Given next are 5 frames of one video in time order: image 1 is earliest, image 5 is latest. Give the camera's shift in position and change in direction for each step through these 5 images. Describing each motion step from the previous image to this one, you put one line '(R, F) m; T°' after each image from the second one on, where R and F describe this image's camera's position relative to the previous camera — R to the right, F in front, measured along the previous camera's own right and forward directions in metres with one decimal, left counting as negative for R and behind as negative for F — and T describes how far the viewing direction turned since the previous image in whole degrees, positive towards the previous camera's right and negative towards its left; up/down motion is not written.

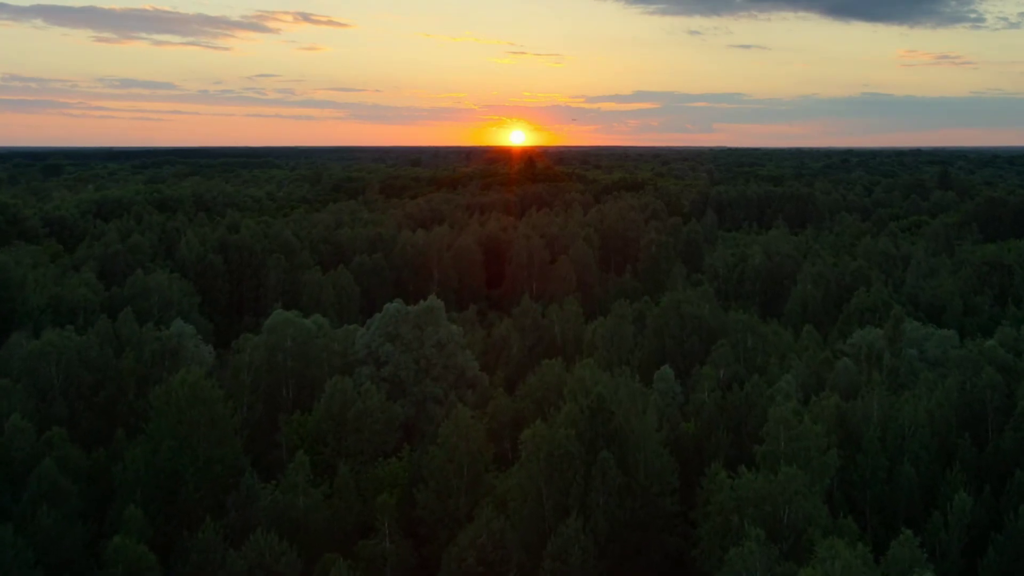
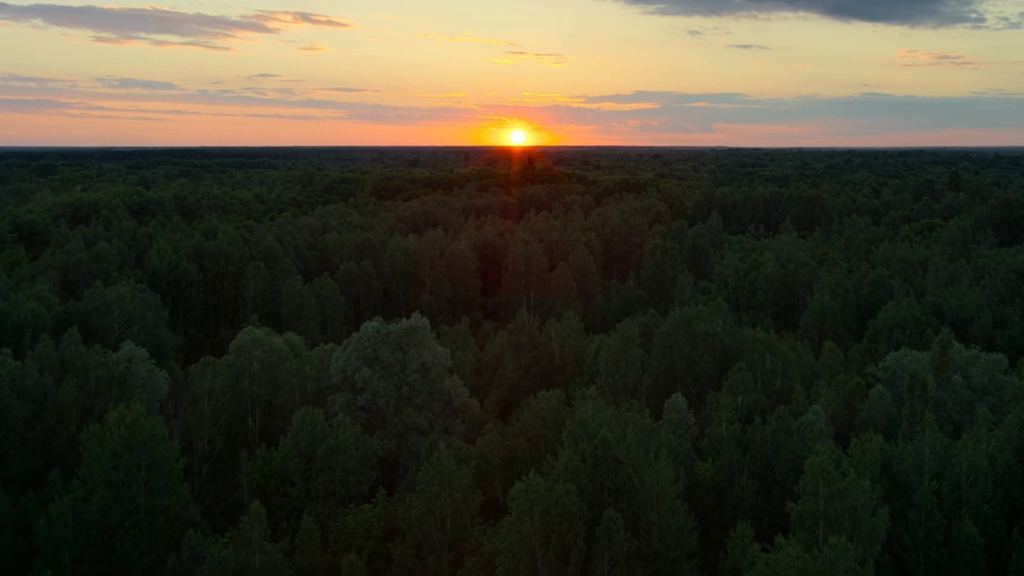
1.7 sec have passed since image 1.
(+0.3, +4.2) m; 0°
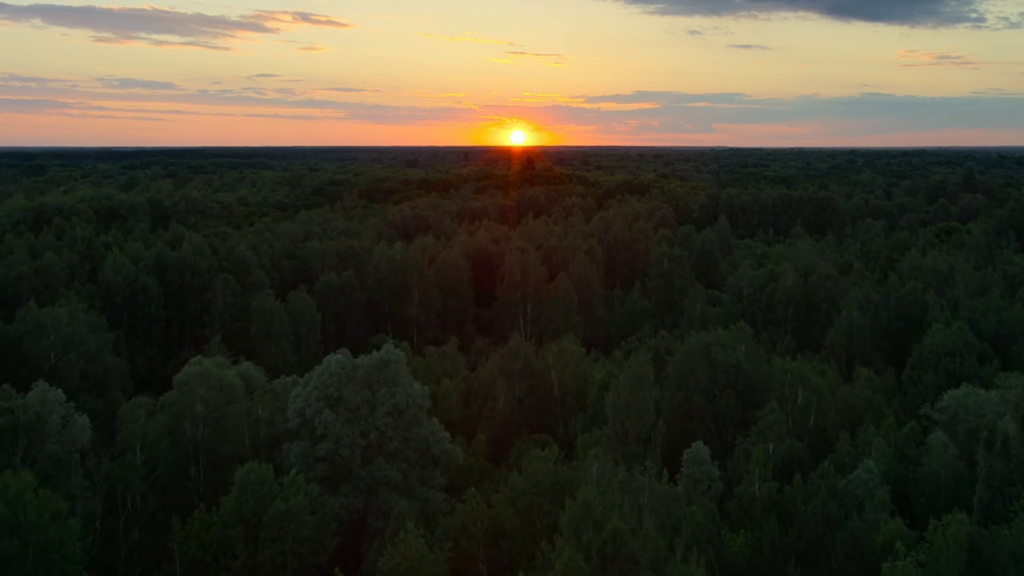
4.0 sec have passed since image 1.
(+0.4, +5.5) m; 0°
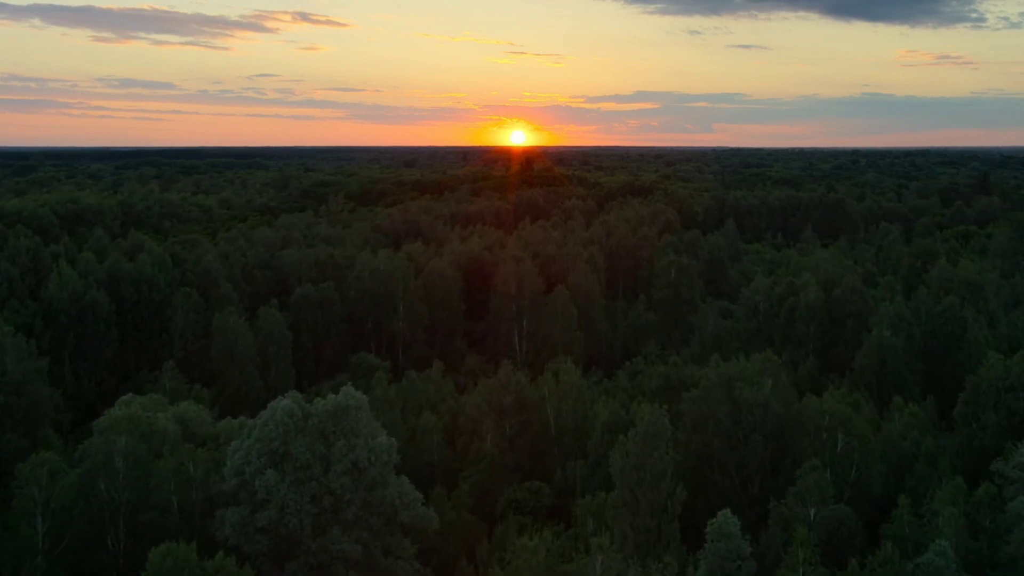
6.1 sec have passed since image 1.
(+0.4, +5.3) m; 0°
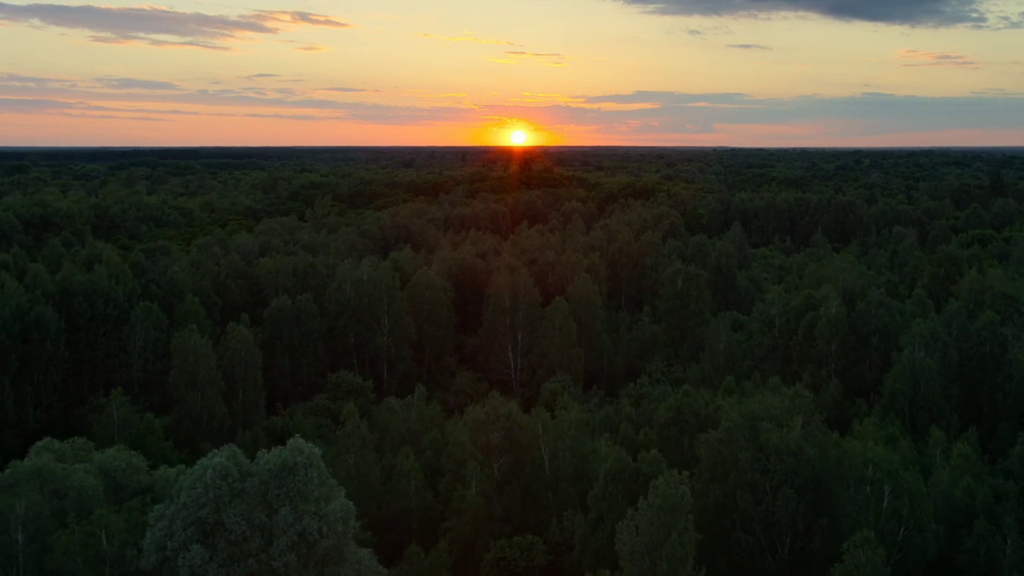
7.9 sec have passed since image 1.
(+0.4, +4.5) m; 0°
